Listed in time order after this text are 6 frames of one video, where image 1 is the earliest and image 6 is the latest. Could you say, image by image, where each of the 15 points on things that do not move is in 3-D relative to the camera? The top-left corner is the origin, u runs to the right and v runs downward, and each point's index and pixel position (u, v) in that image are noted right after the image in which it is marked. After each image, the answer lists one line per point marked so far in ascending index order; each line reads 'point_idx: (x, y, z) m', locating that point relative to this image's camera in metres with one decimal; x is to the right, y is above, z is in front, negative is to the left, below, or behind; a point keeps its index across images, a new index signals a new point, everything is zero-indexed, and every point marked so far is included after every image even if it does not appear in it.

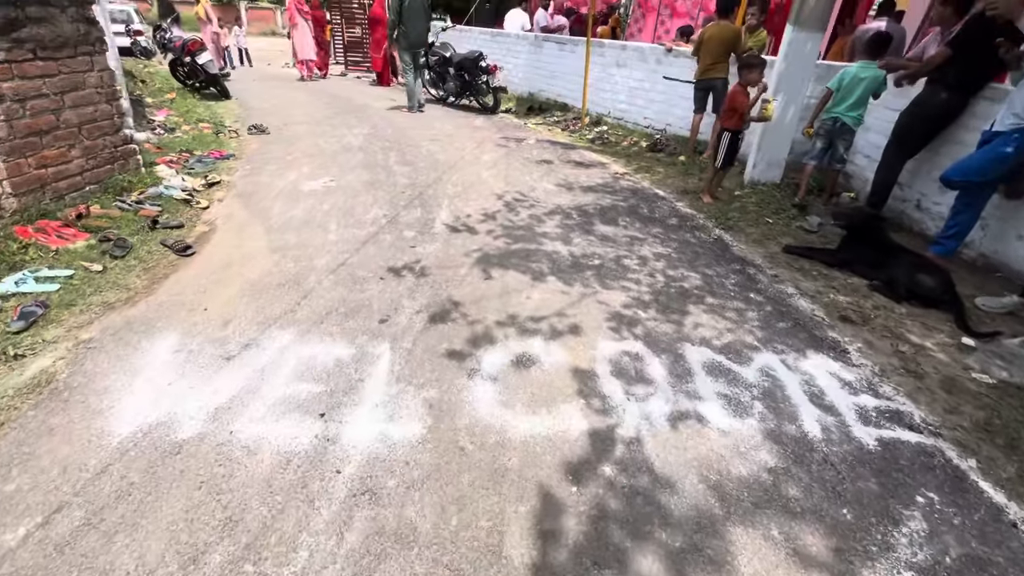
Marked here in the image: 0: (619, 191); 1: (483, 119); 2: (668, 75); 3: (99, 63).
0: (+1.1, +1.0, +4.7) m
1: (-0.5, +2.7, +7.8) m
2: (+2.0, +2.8, +6.3) m
3: (-3.0, +1.6, +3.5) m
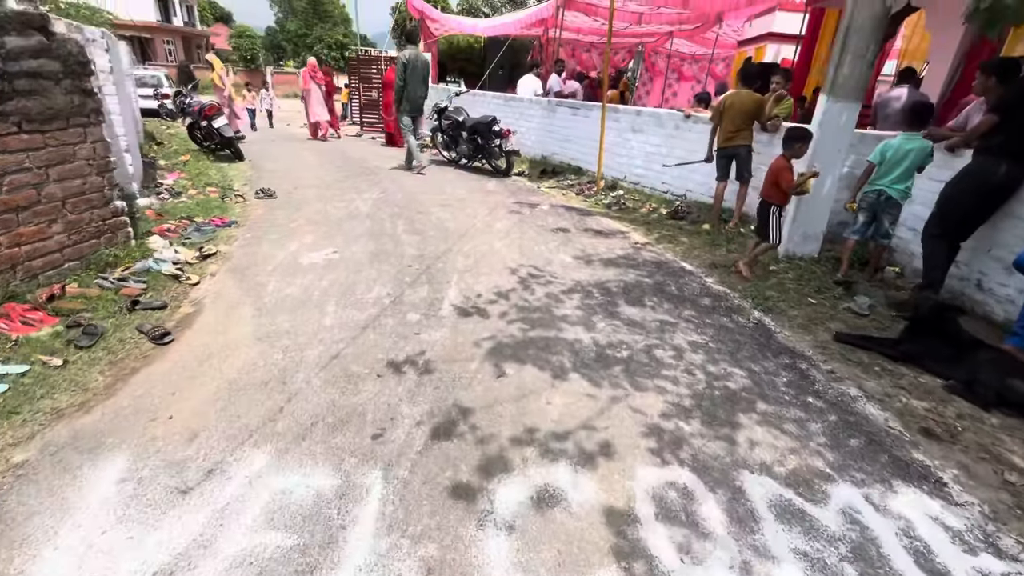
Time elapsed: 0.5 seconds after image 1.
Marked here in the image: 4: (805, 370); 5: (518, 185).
0: (+1.2, +0.2, +4.4) m
1: (-0.2, +1.7, +7.7) m
2: (+2.2, +1.9, +6.1) m
3: (-2.9, +1.1, +3.3) m
4: (+1.8, -0.5, +2.9) m
5: (+0.1, +1.6, +7.6) m
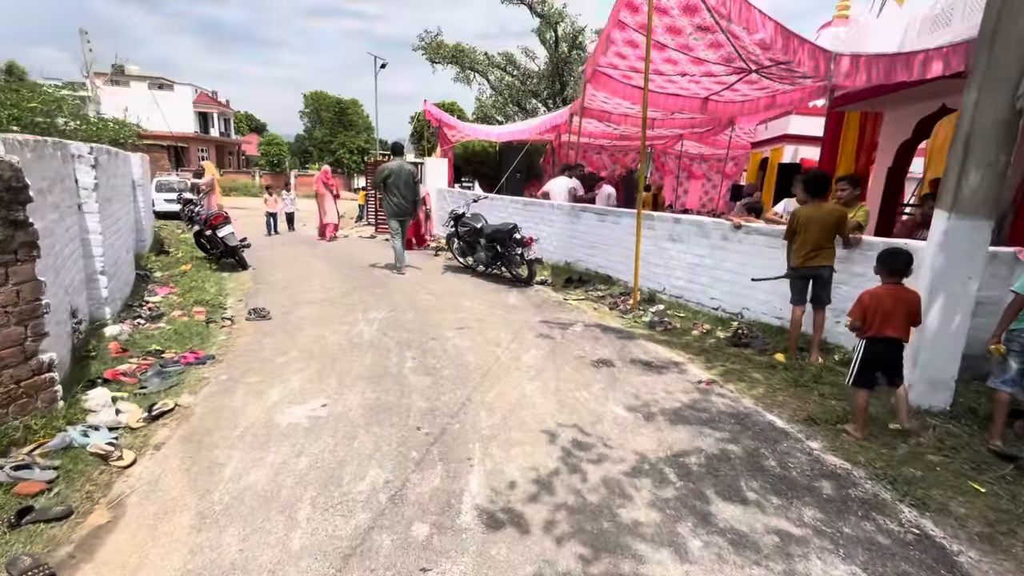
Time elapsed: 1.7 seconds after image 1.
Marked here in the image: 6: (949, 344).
0: (+1.4, -0.9, +3.4) m
1: (+0.1, -0.1, +6.9) m
2: (+2.5, +0.4, +5.3) m
3: (-2.7, +0.1, +2.6) m
4: (+2.0, -1.3, +1.8) m
5: (+0.4, -0.1, +6.8) m
6: (+2.9, -0.4, +3.2) m
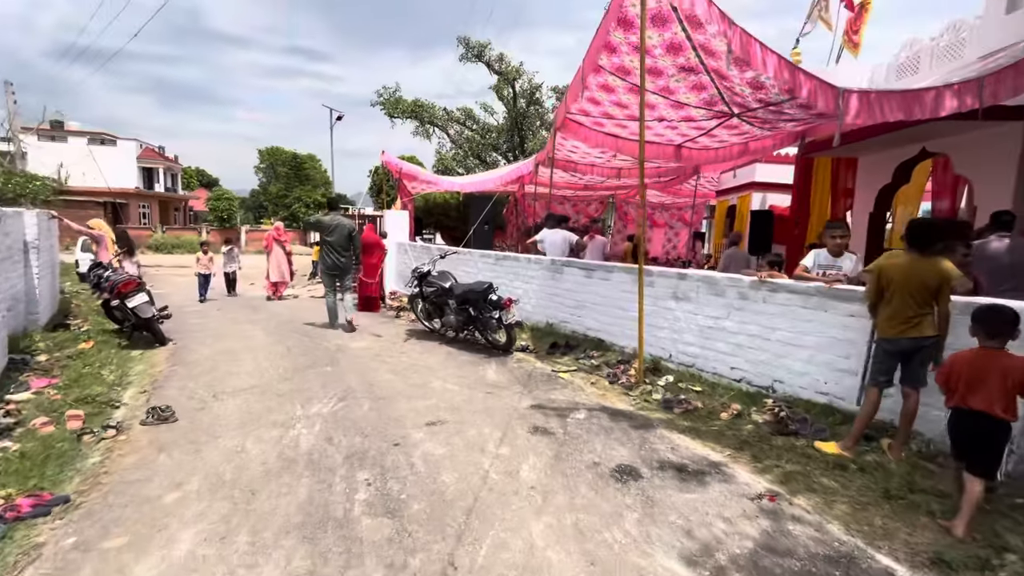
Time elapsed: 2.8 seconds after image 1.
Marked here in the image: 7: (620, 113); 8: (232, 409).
0: (+1.5, -1.4, +2.3) m
1: (-0.2, -1.0, +5.8) m
2: (+2.4, -0.3, +4.5) m
3: (-2.6, -0.4, +1.3) m
4: (+2.2, -1.6, +0.7) m
5: (+0.2, -1.0, +5.7) m
6: (+2.9, -0.8, +2.3) m
7: (+1.9, +3.2, +8.7) m
8: (-2.5, -1.1, +4.3) m
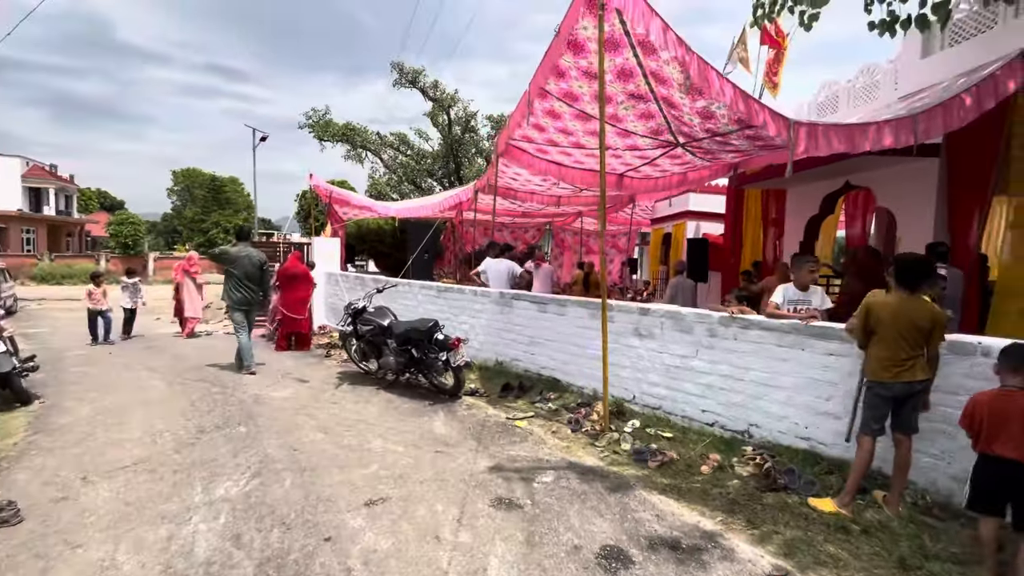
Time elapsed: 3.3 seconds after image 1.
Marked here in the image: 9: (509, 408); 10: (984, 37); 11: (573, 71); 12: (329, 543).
0: (+1.4, -1.6, +1.9) m
1: (-0.7, -1.4, +5.1) m
2: (+2.0, -0.6, +4.2) m
3: (-2.5, -0.6, +0.4) m
4: (+2.3, -1.7, +0.4) m
5: (-0.3, -1.4, +5.1) m
6: (+2.8, -1.0, +2.1) m
7: (+0.9, +2.6, +8.5) m
8: (-2.8, -1.5, +3.3) m
9: (0.0, -1.4, +5.5) m
10: (+5.7, +3.0, +5.8) m
11: (+0.8, +2.8, +6.1) m
12: (-1.1, -1.5, +2.8) m
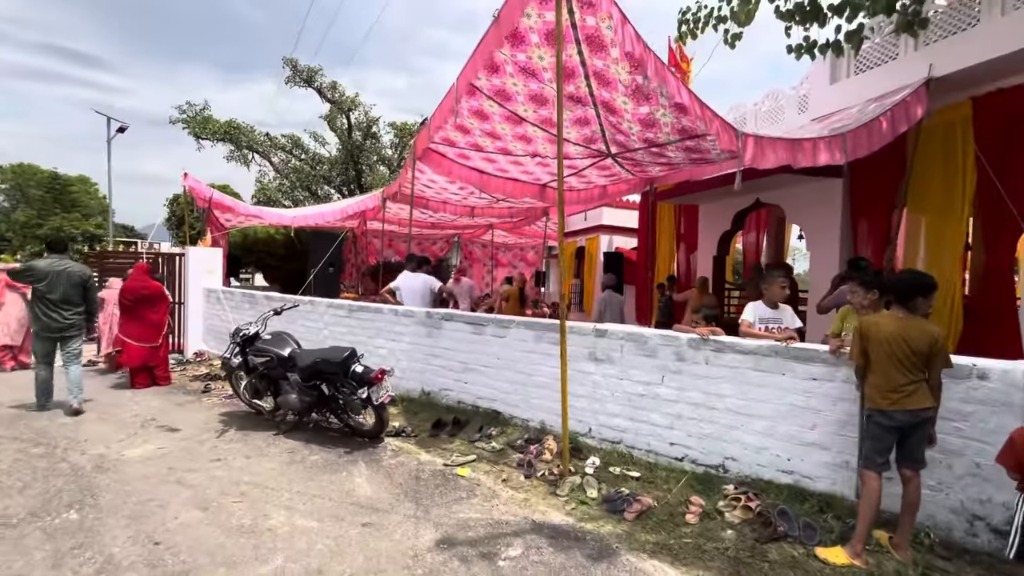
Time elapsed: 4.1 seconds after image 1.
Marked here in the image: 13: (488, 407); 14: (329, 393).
0: (+1.5, -1.7, +1.4) m
1: (-1.2, -1.6, +4.2) m
2: (+1.5, -0.7, +3.8) m
3: (-2.1, -0.7, -0.8) m
4: (+2.7, -1.8, +0.1) m
5: (-0.9, -1.6, +4.2) m
6: (+2.8, -1.1, +1.9) m
7: (-0.4, +2.3, +7.8) m
8: (-3.0, -1.6, +2.0) m
9: (-0.6, -1.6, +4.6) m
10: (+4.8, +2.9, +6.2) m
11: (0.0, +2.6, +5.6) m
12: (-1.1, -1.6, +1.8) m
13: (-0.2, -1.3, +5.2) m
14: (-1.9, -1.0, +4.8) m
